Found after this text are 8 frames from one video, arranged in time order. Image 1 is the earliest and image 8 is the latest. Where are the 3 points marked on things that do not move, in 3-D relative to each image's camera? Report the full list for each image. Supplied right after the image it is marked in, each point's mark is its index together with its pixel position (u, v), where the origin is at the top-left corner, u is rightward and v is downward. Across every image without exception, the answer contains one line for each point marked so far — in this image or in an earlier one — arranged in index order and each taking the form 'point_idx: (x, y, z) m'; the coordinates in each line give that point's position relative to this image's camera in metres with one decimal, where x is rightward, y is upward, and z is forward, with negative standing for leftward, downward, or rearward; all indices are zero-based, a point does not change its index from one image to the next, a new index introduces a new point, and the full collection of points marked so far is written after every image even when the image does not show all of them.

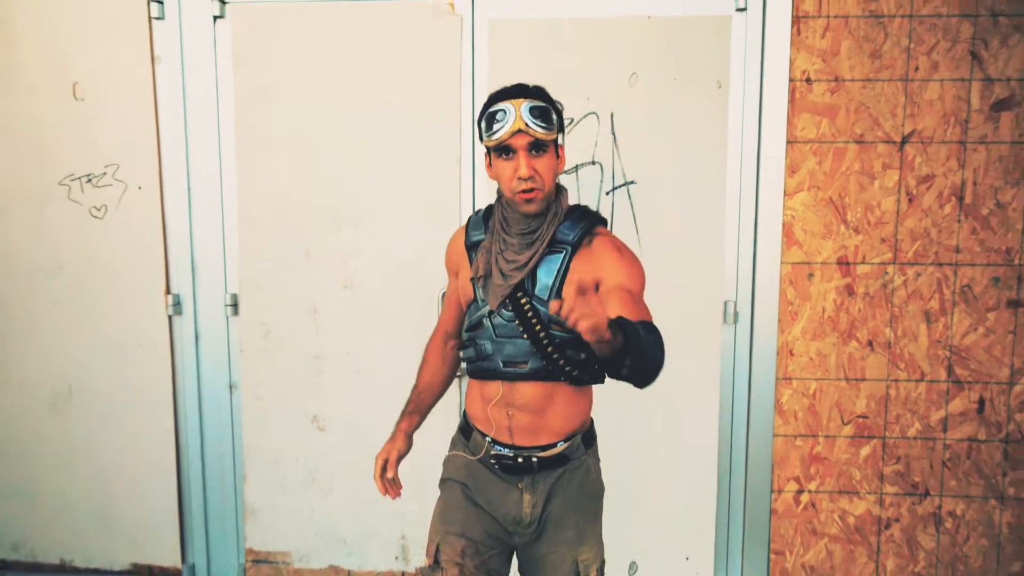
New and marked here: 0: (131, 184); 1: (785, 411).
0: (-1.4, +0.4, +3.2) m
1: (+1.0, -0.4, +3.0) m
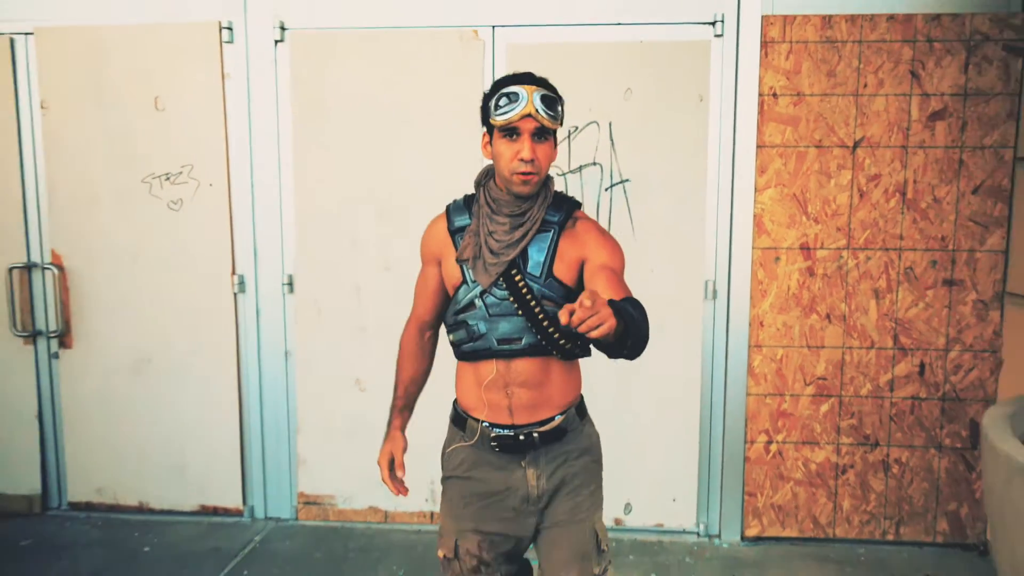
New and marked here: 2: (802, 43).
0: (-1.4, +0.5, +3.7) m
1: (+1.0, -0.4, +3.6) m
2: (+1.2, +1.0, +3.4) m
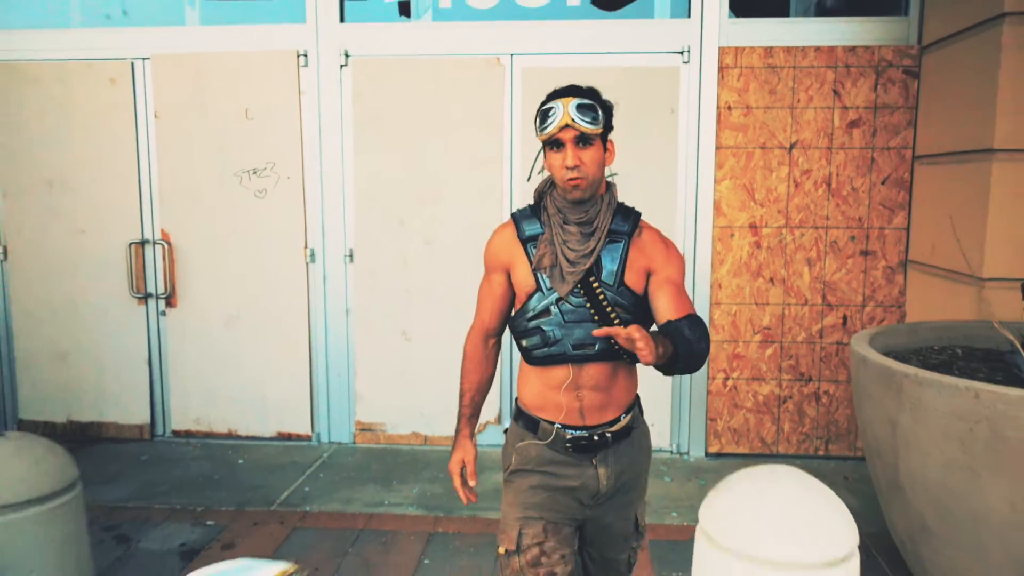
0: (-1.3, +0.6, +4.8) m
1: (+1.1, -0.2, +4.6) m
2: (+1.2, +1.2, +4.5) m
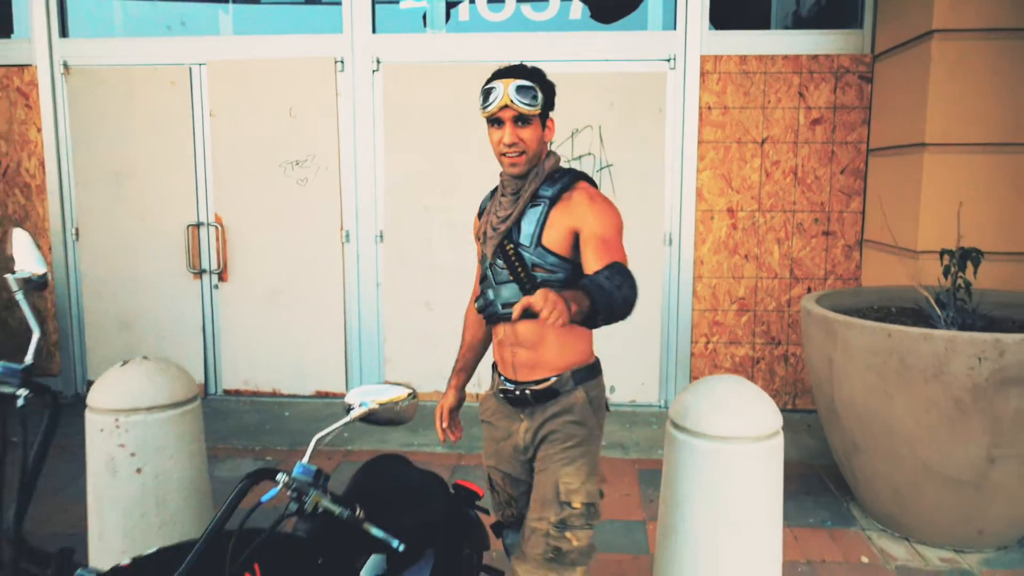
0: (-1.2, +0.8, +5.5) m
1: (+1.2, 0.0, +5.4) m
2: (+1.3, +1.3, +5.2) m
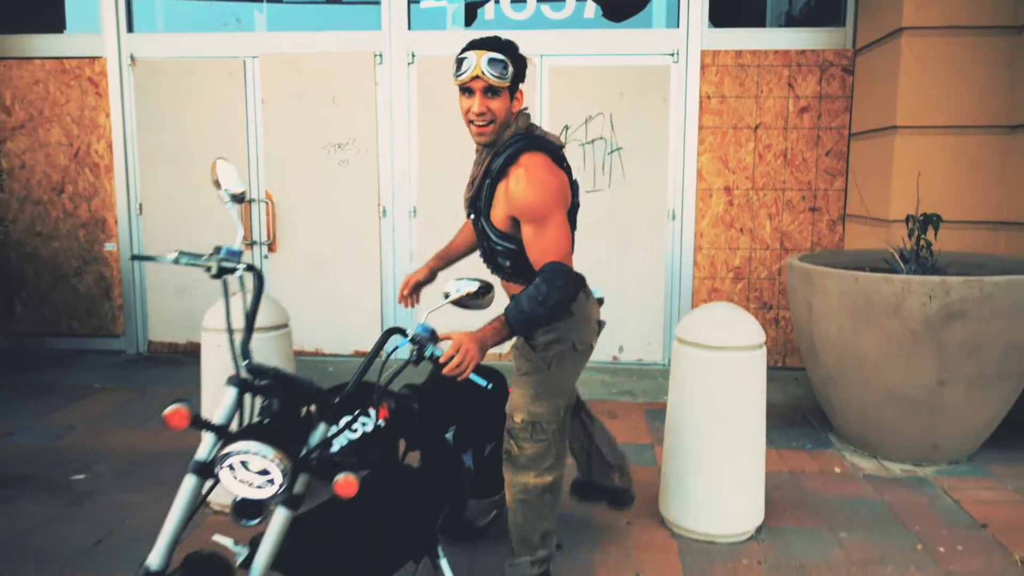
0: (-1.1, +1.0, +6.1) m
1: (+1.3, +0.2, +6.0) m
2: (+1.5, +1.5, +5.8) m
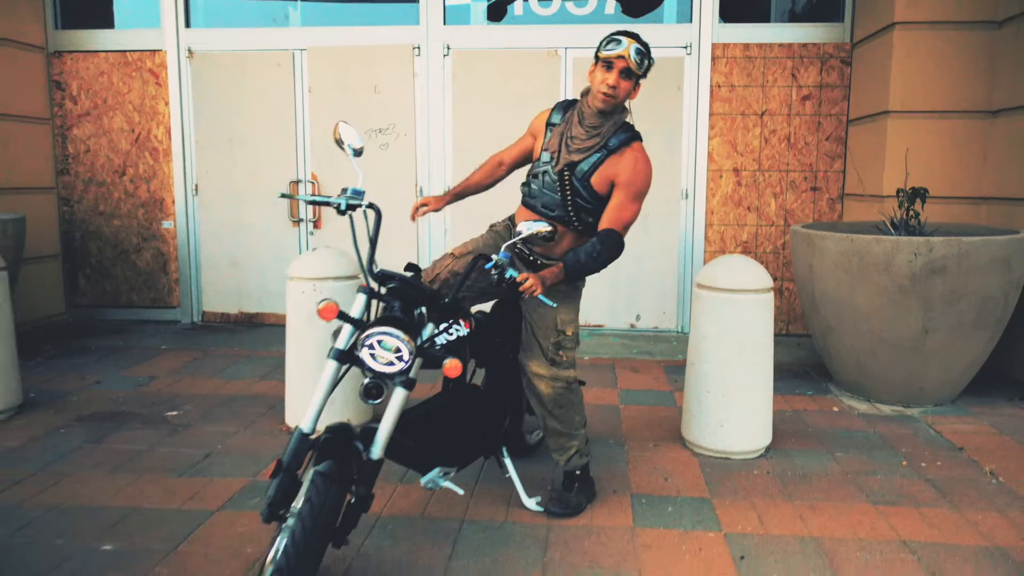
0: (-0.9, +1.2, +6.7) m
1: (+1.5, +0.4, +6.6) m
2: (+1.7, +1.7, +6.4) m
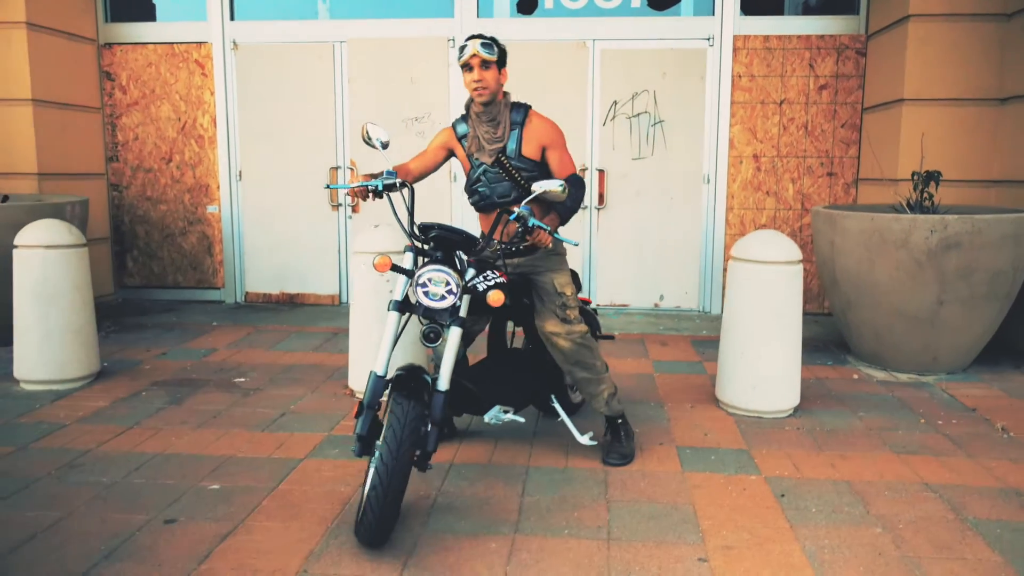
0: (-0.6, +1.4, +7.0) m
1: (+1.8, +0.5, +6.9) m
2: (+1.9, +1.9, +6.7) m
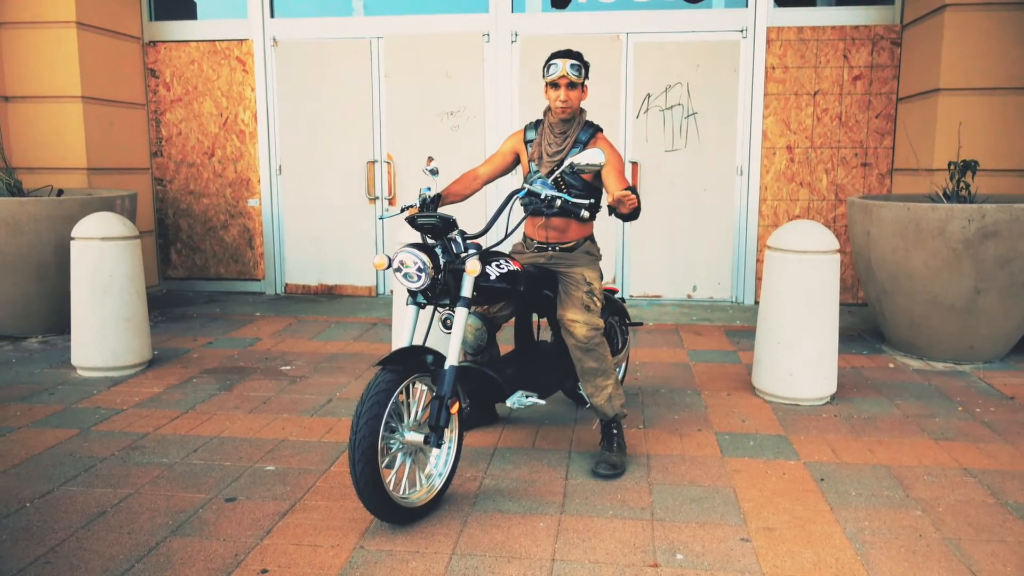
0: (-0.3, +1.4, +7.1) m
1: (+2.1, +0.6, +6.9) m
2: (+2.2, +2.0, +6.7) m
